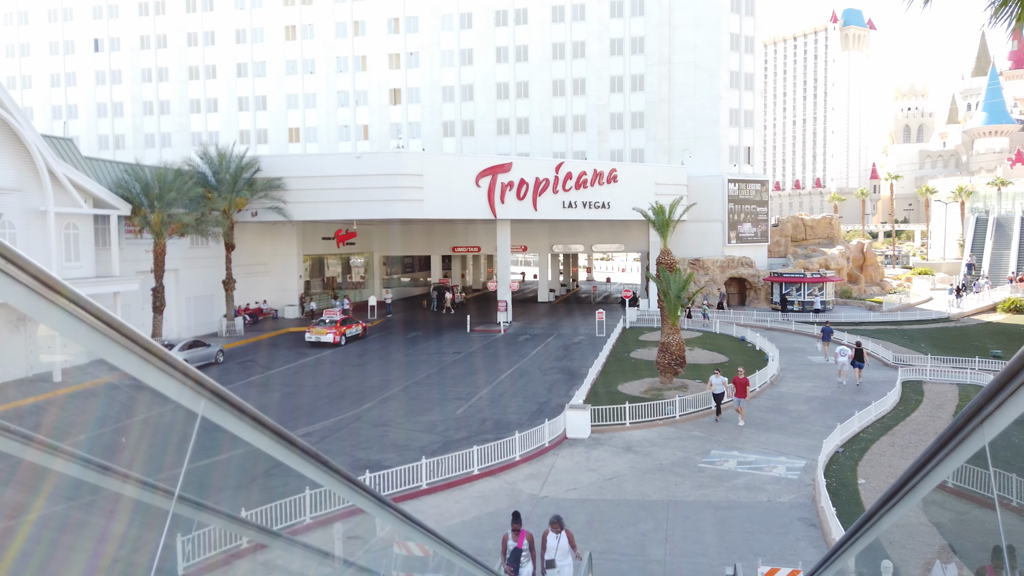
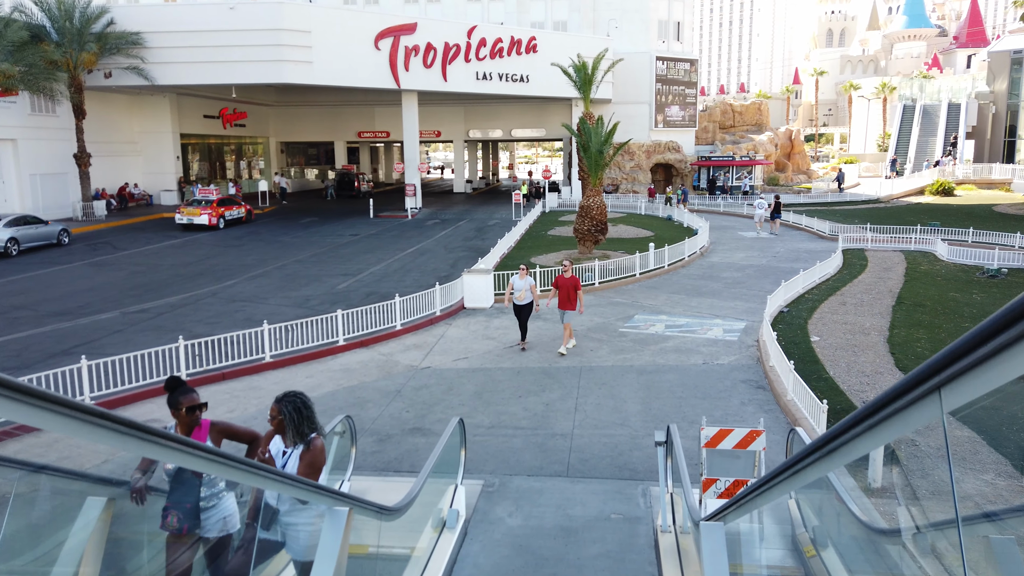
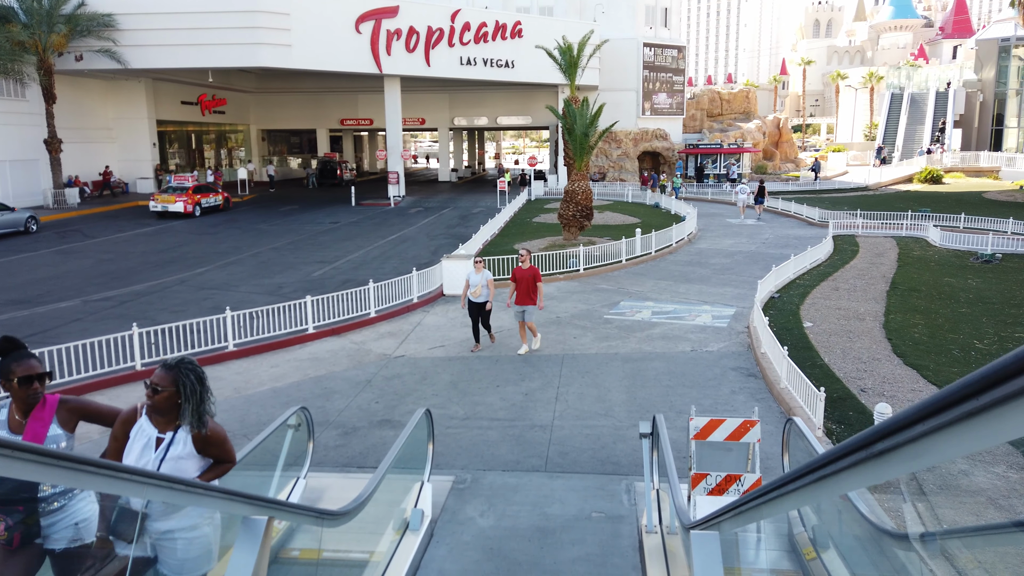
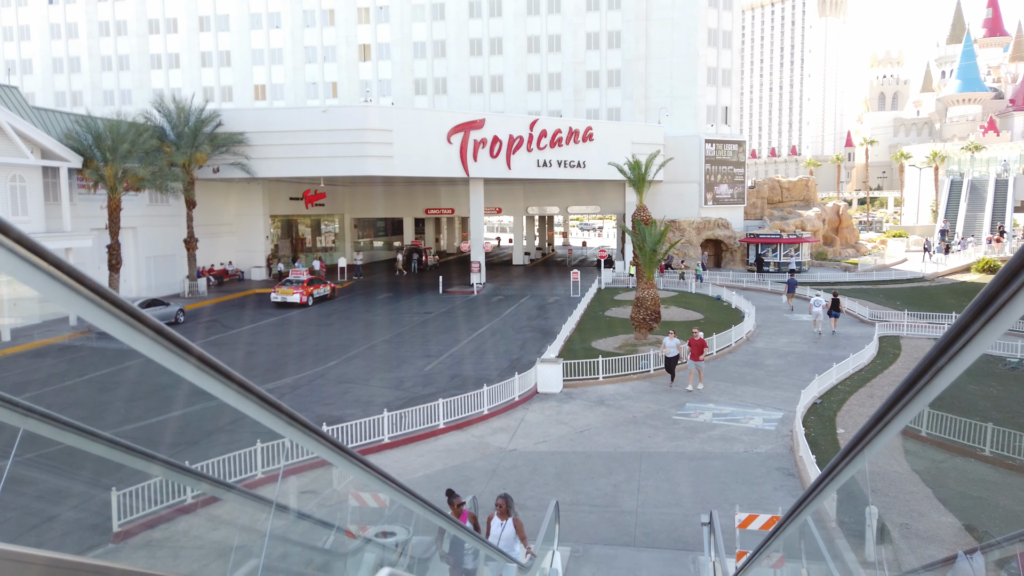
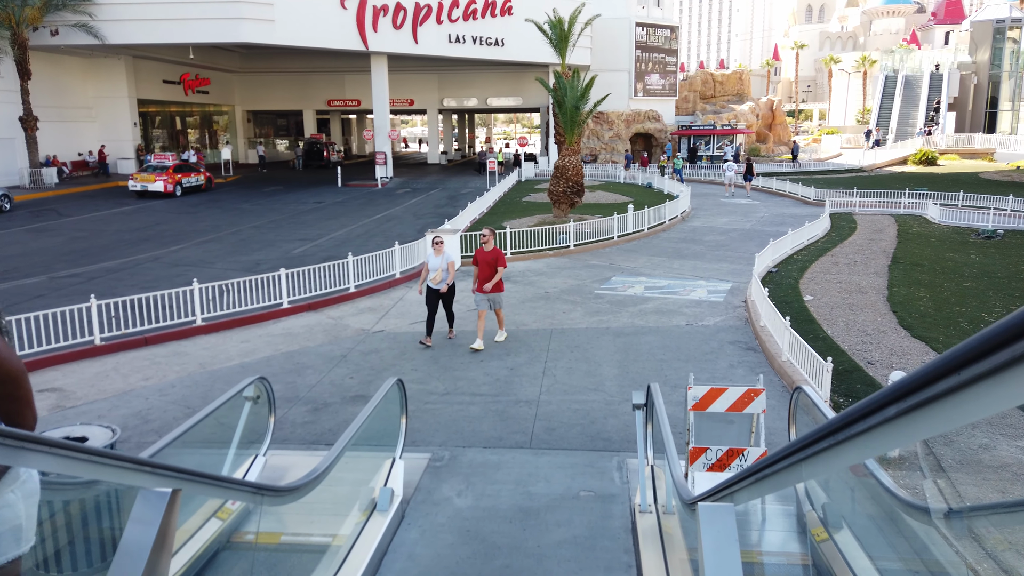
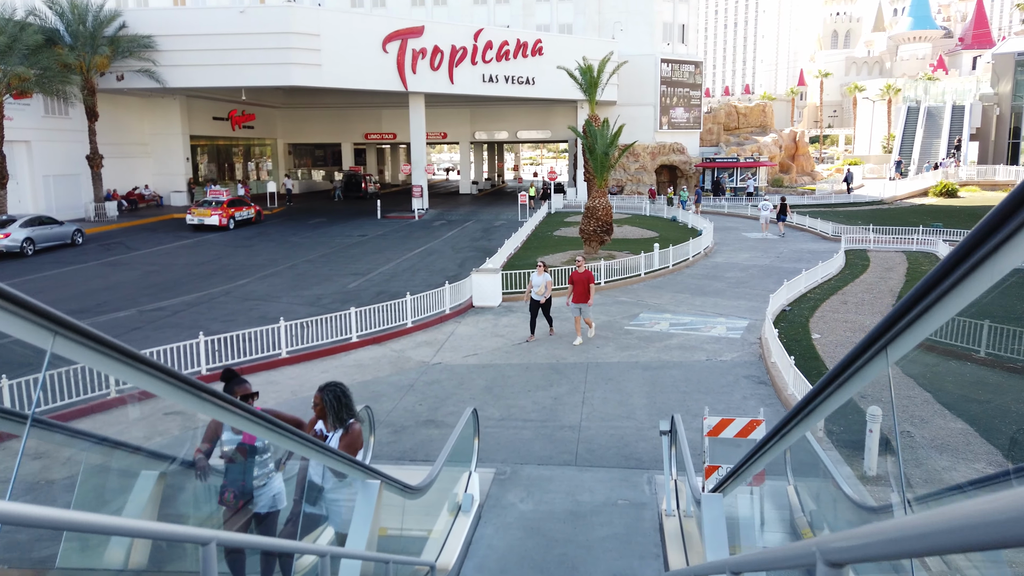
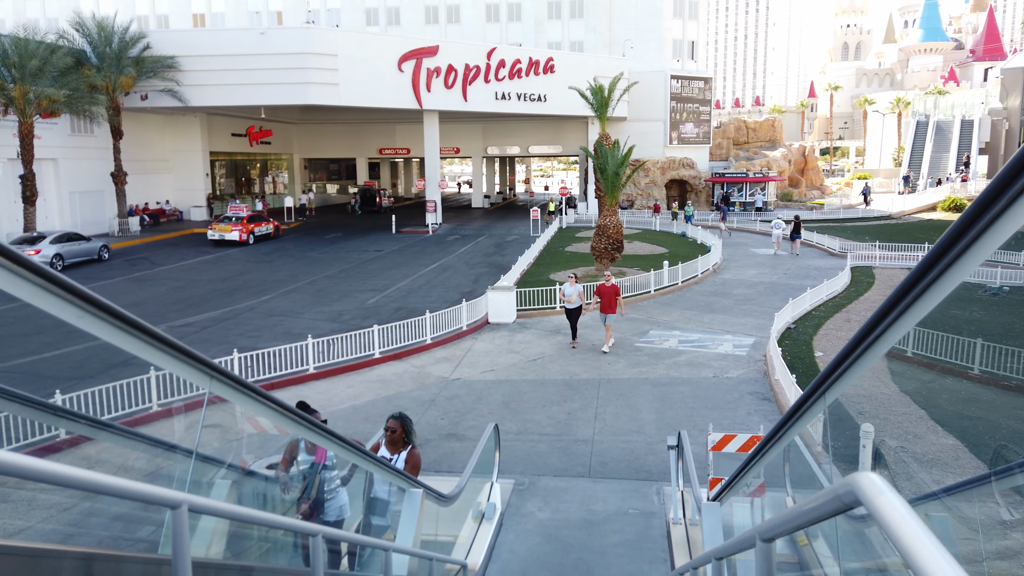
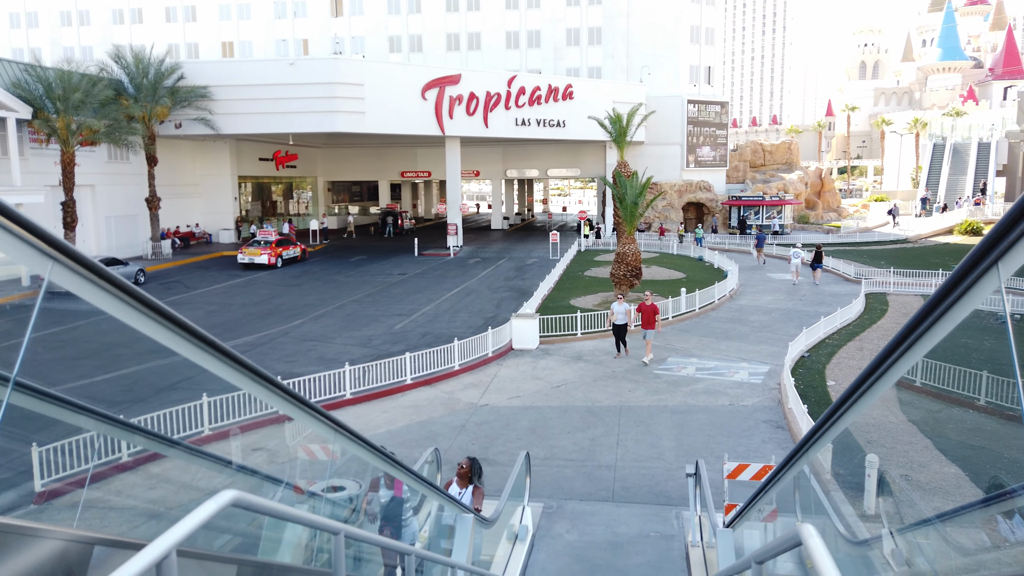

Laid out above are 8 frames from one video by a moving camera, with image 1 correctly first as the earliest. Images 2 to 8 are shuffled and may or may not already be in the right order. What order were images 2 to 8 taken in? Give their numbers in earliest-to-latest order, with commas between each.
4, 8, 7, 6, 2, 3, 5
